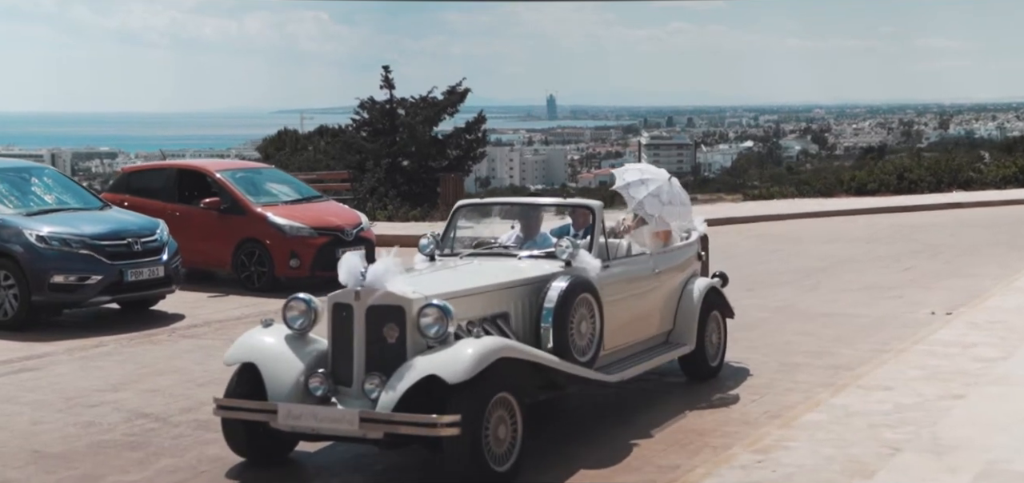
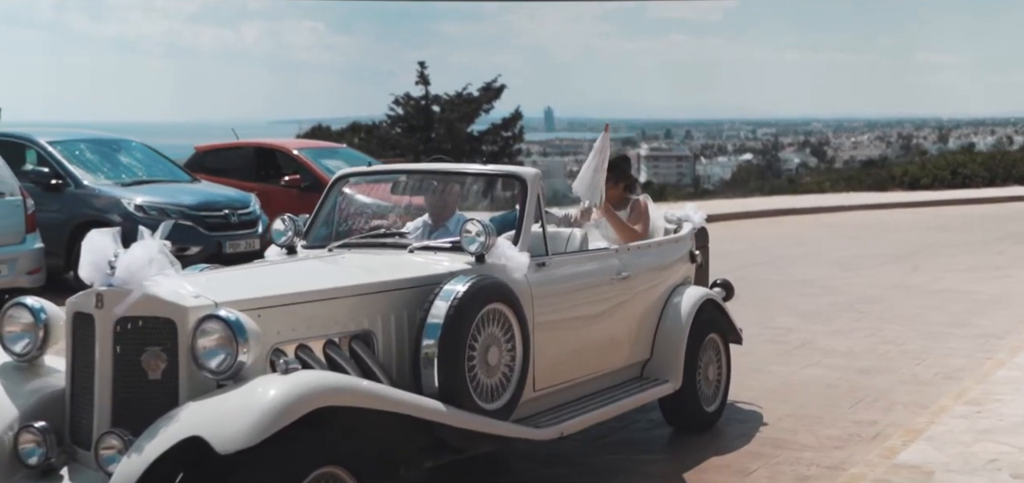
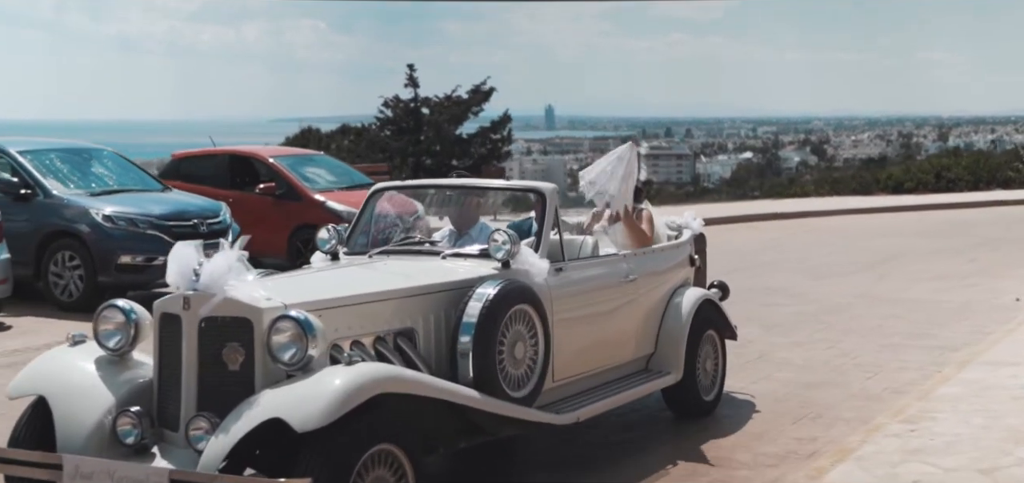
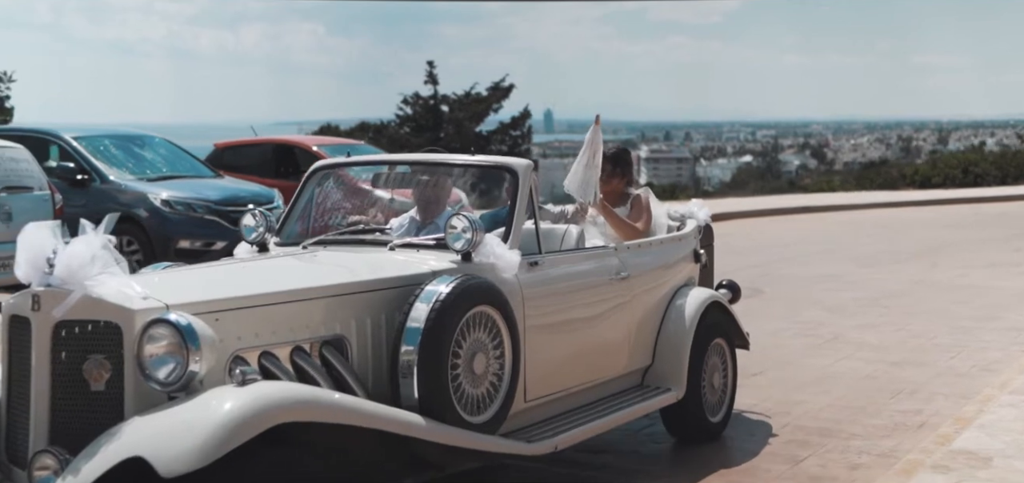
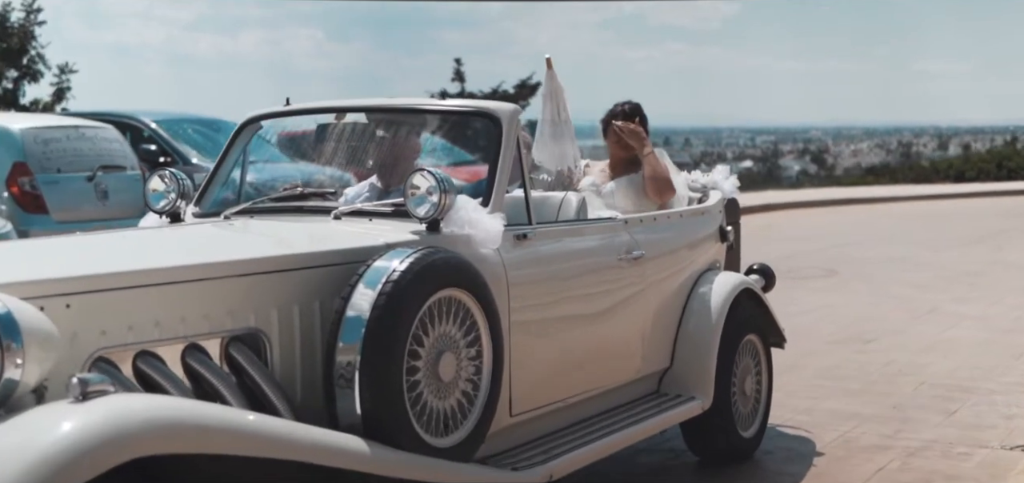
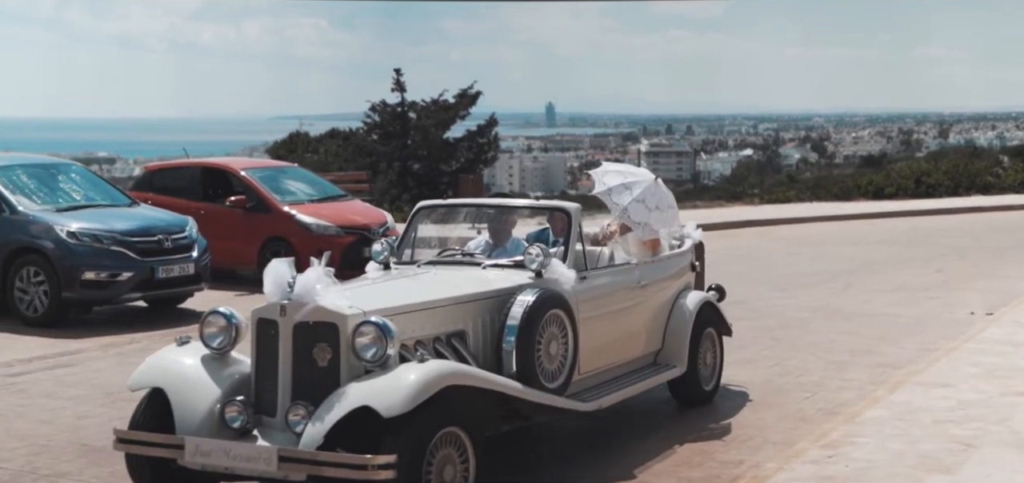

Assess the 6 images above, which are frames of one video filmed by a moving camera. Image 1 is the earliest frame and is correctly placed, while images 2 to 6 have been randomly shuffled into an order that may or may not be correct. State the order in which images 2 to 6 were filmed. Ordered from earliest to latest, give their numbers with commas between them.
6, 3, 2, 4, 5
